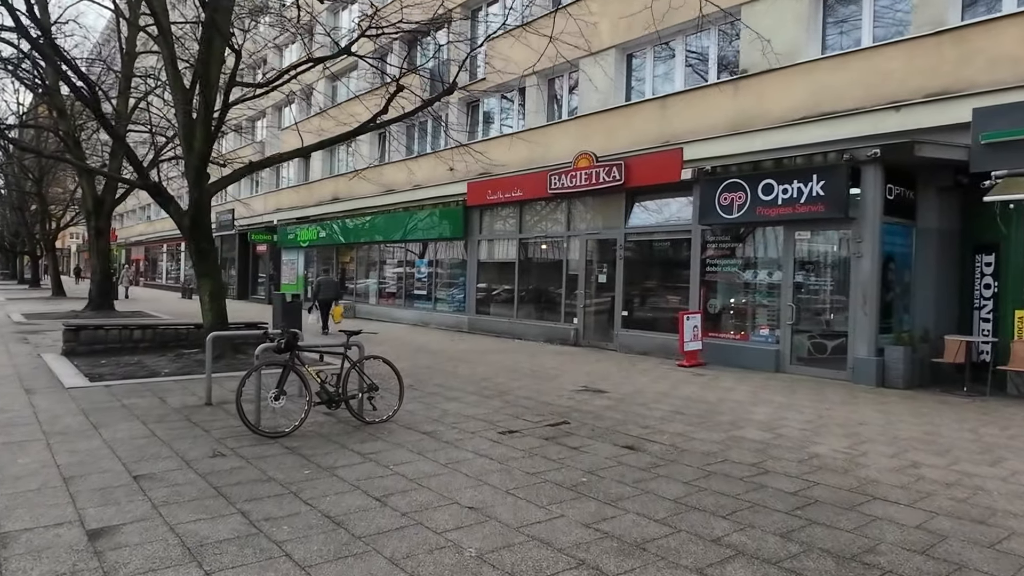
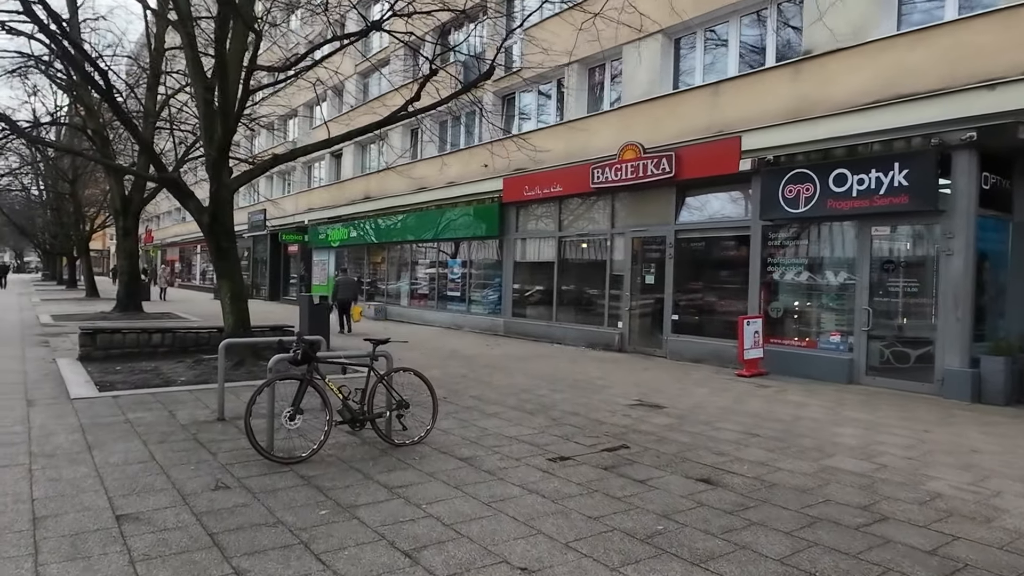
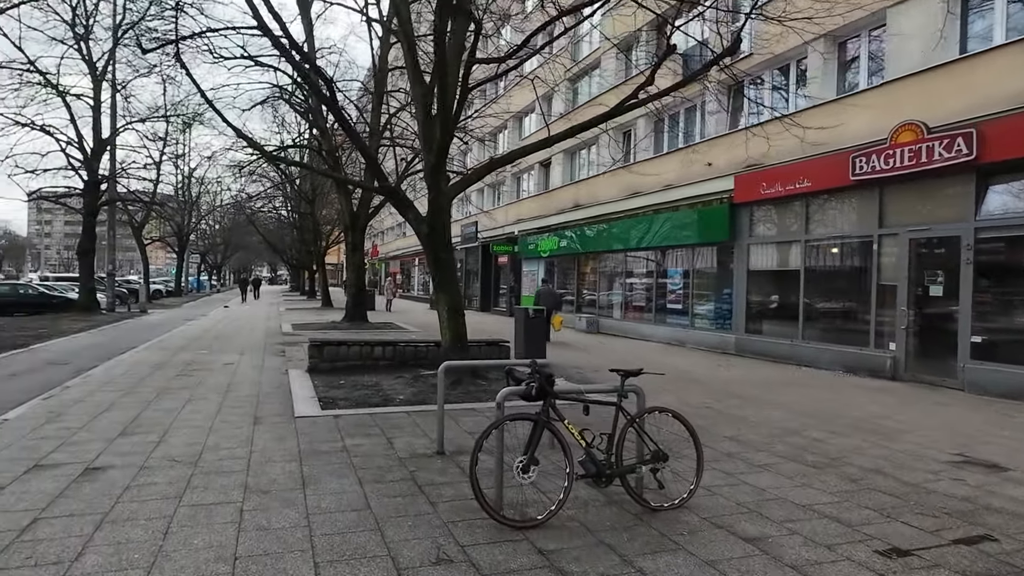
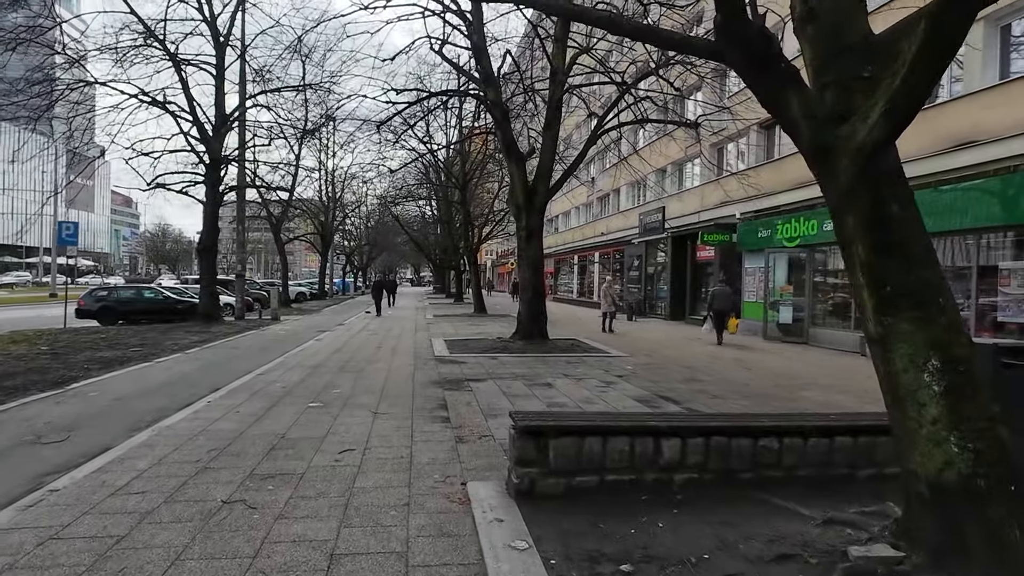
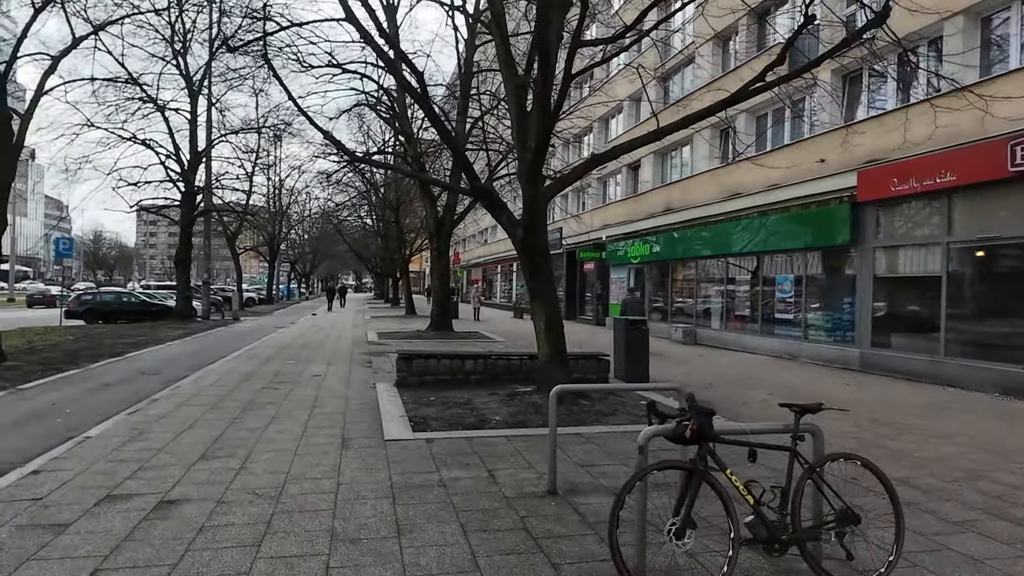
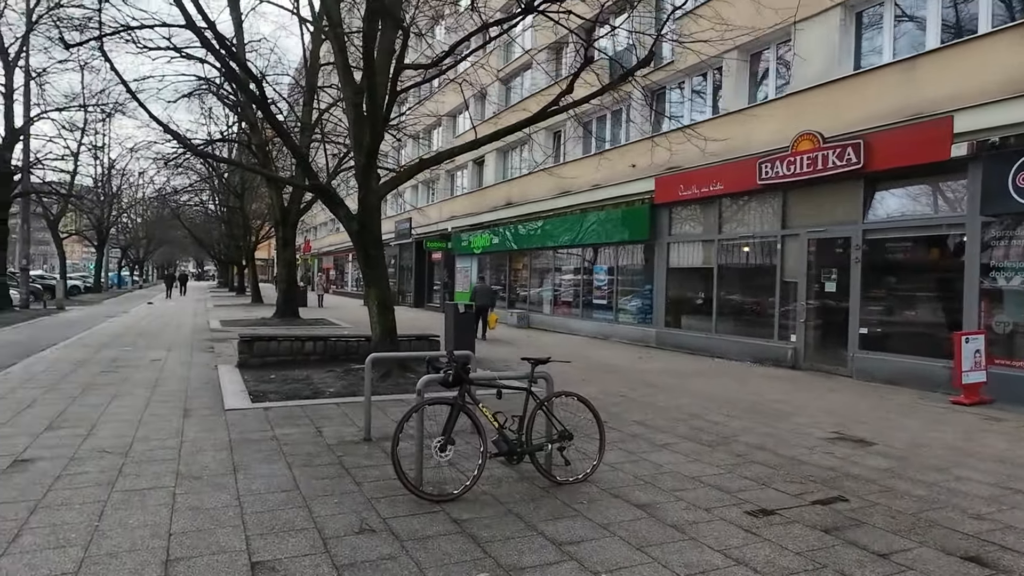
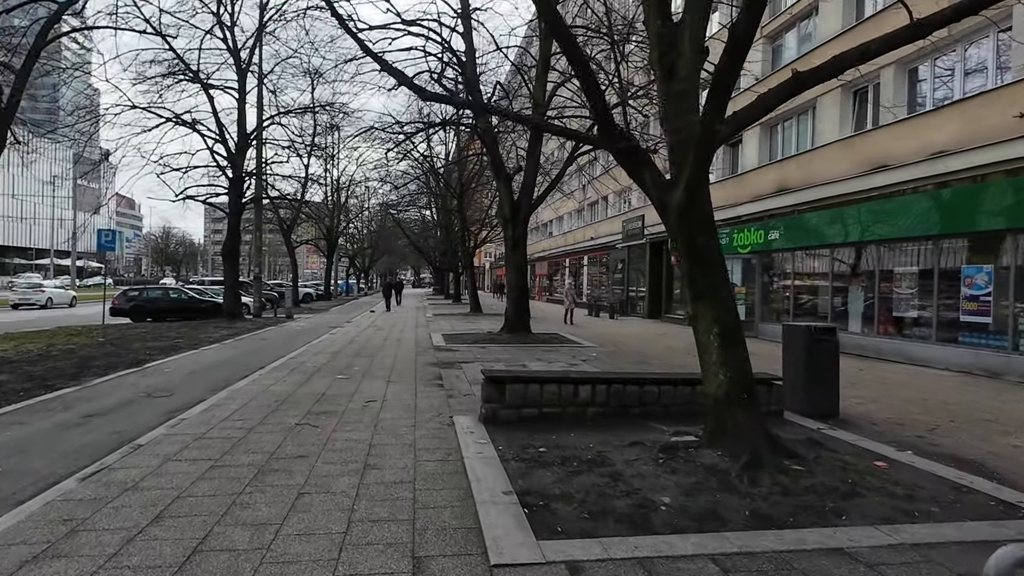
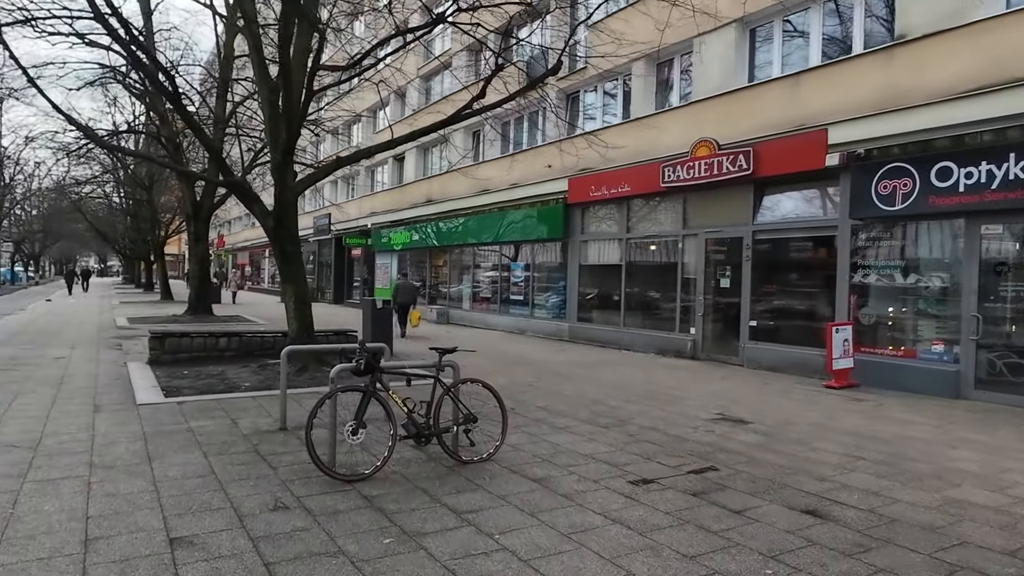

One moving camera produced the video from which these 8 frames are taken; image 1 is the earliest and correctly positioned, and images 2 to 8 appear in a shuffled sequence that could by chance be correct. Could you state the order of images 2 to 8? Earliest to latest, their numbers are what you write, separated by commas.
2, 8, 6, 3, 5, 7, 4
